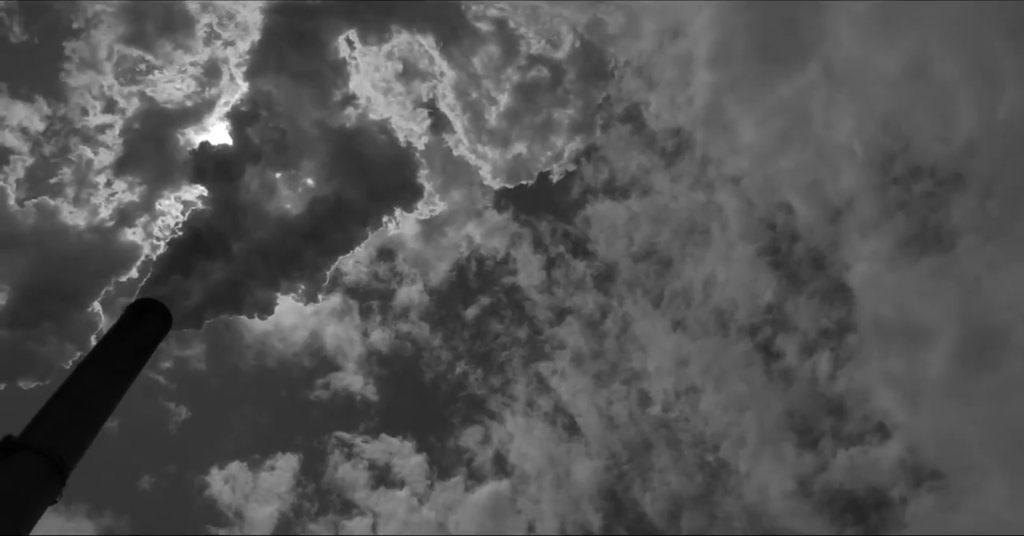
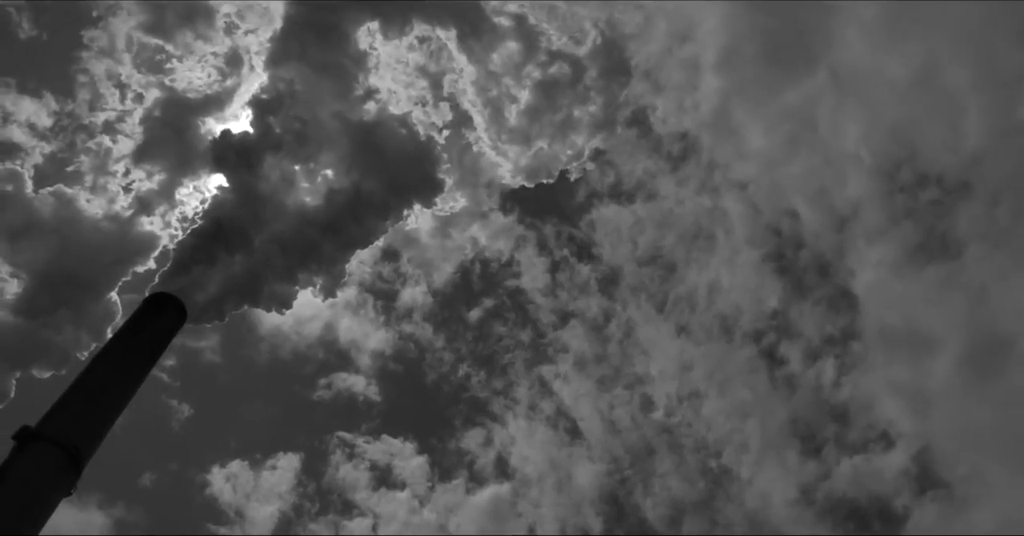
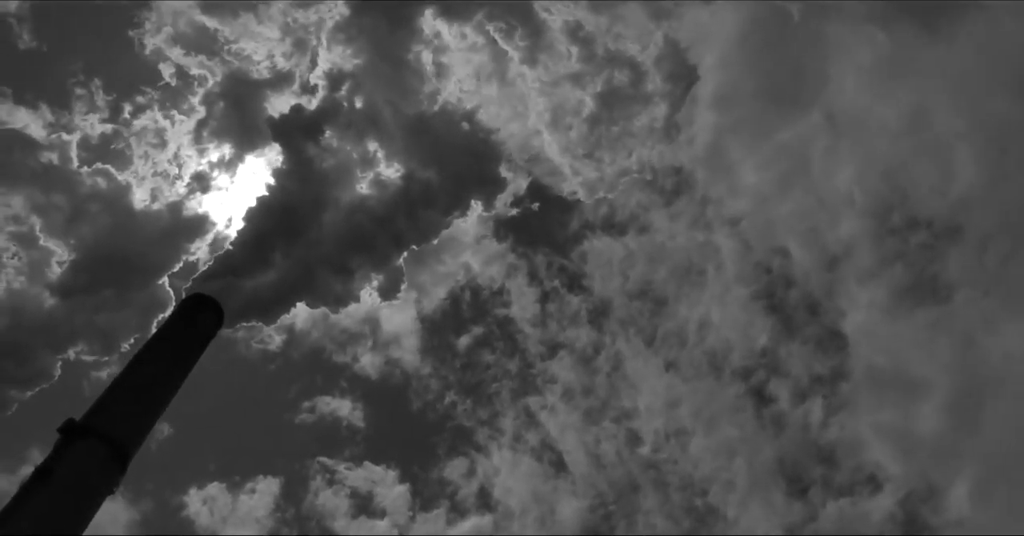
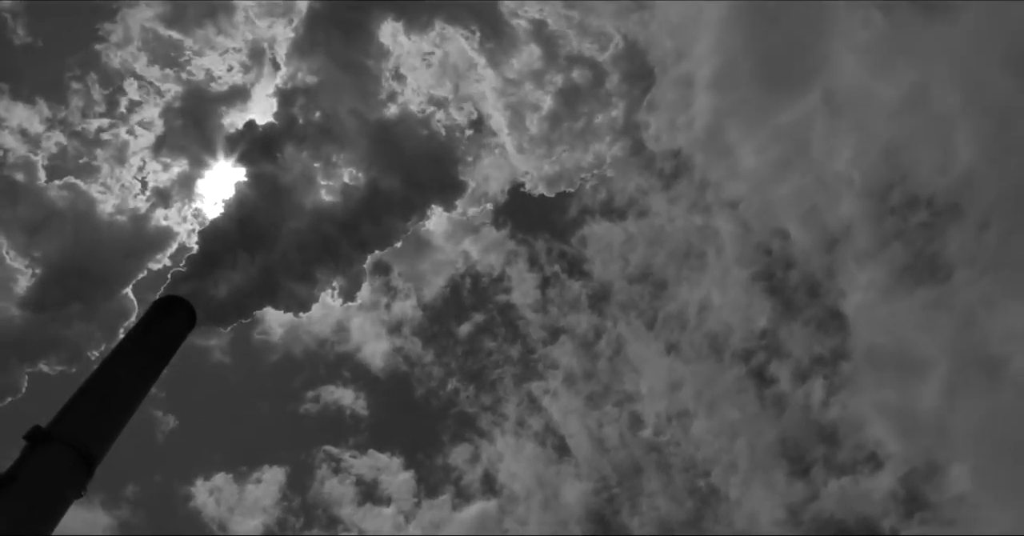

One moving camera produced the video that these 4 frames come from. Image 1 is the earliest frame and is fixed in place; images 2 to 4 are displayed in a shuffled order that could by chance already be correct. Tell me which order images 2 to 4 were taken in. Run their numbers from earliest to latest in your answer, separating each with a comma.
2, 4, 3
